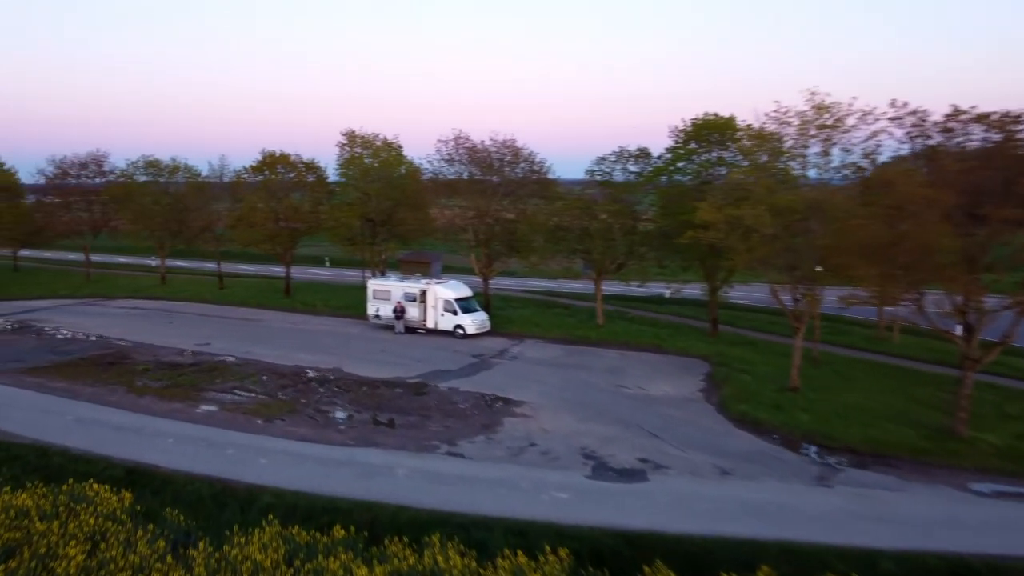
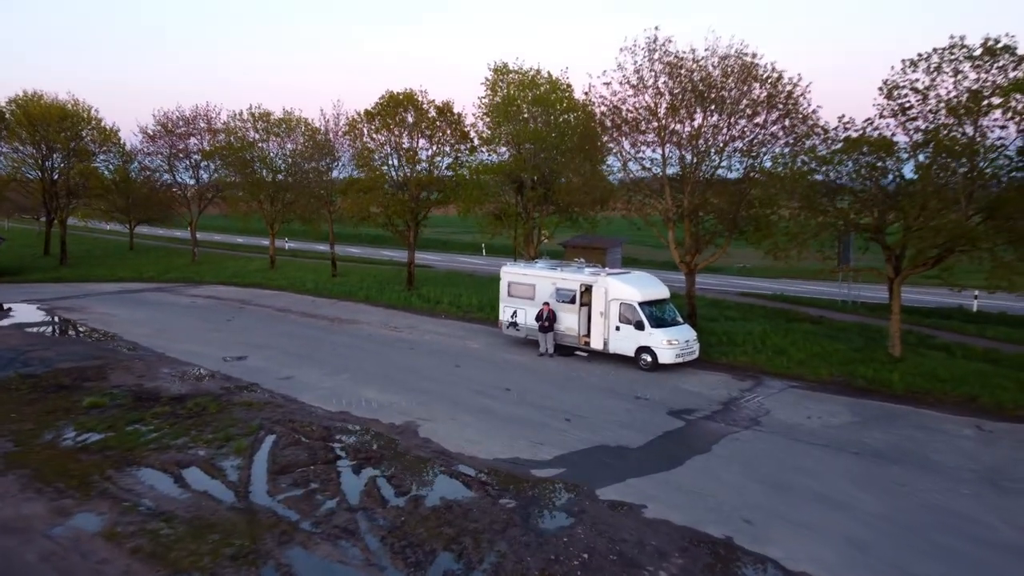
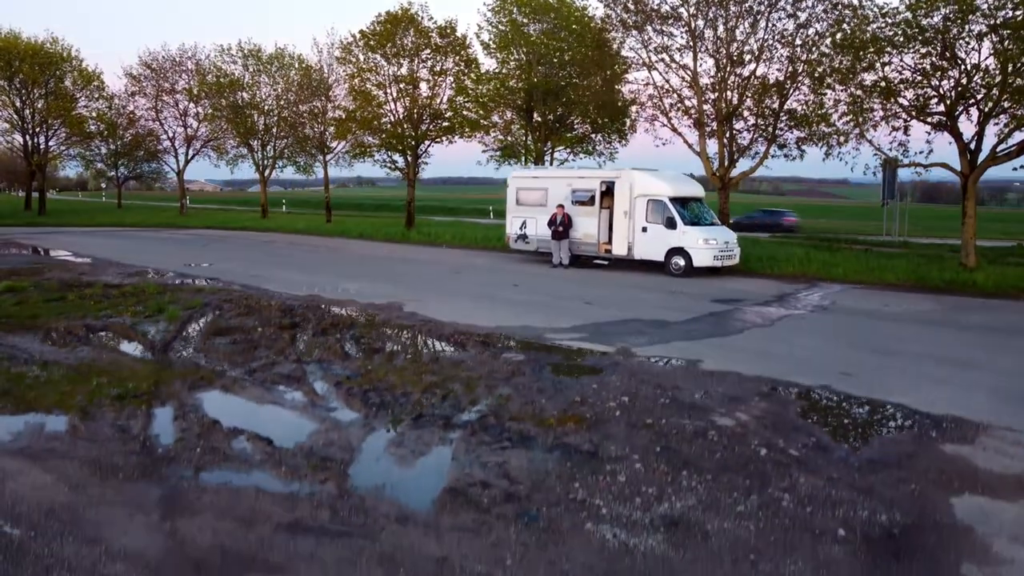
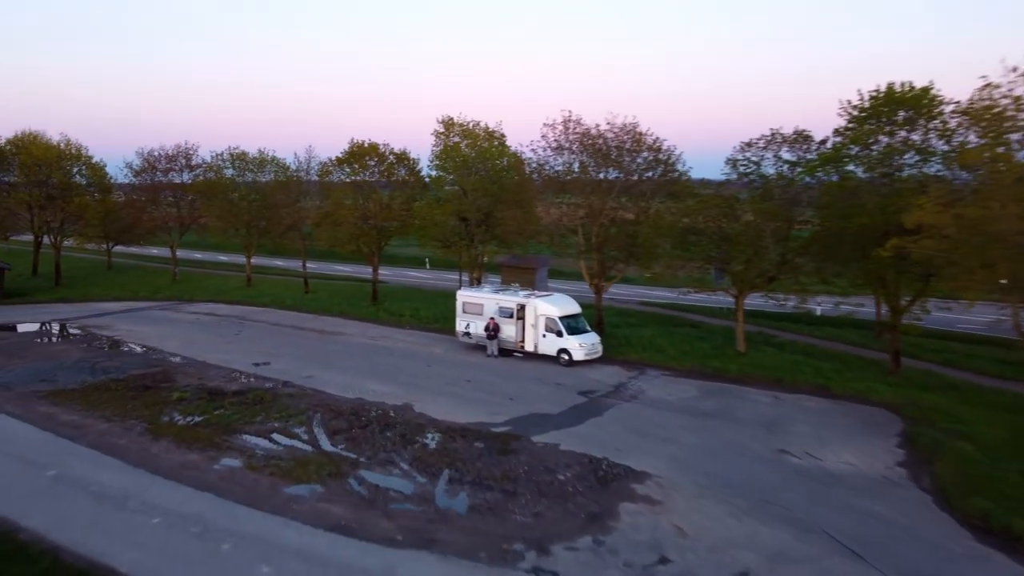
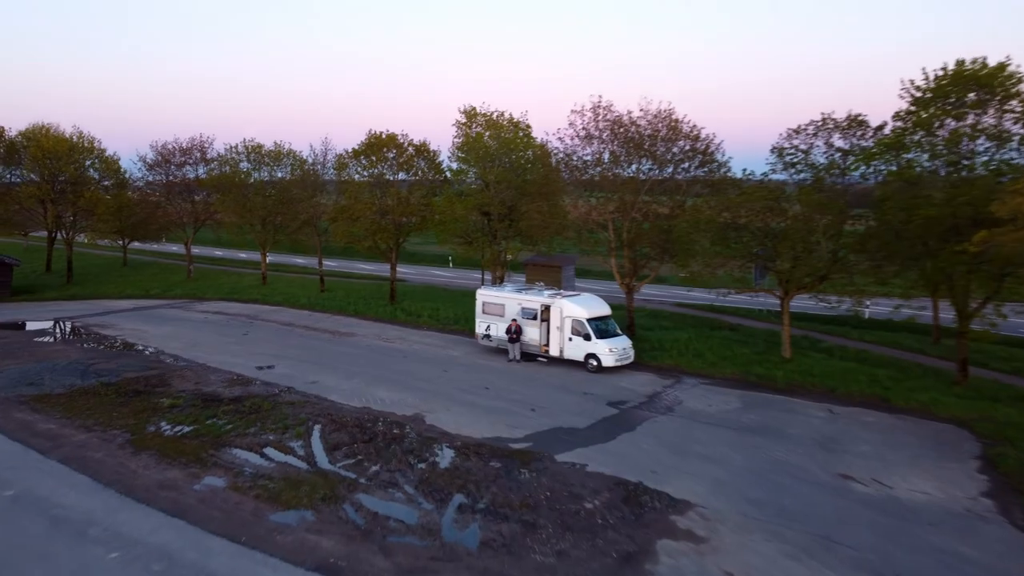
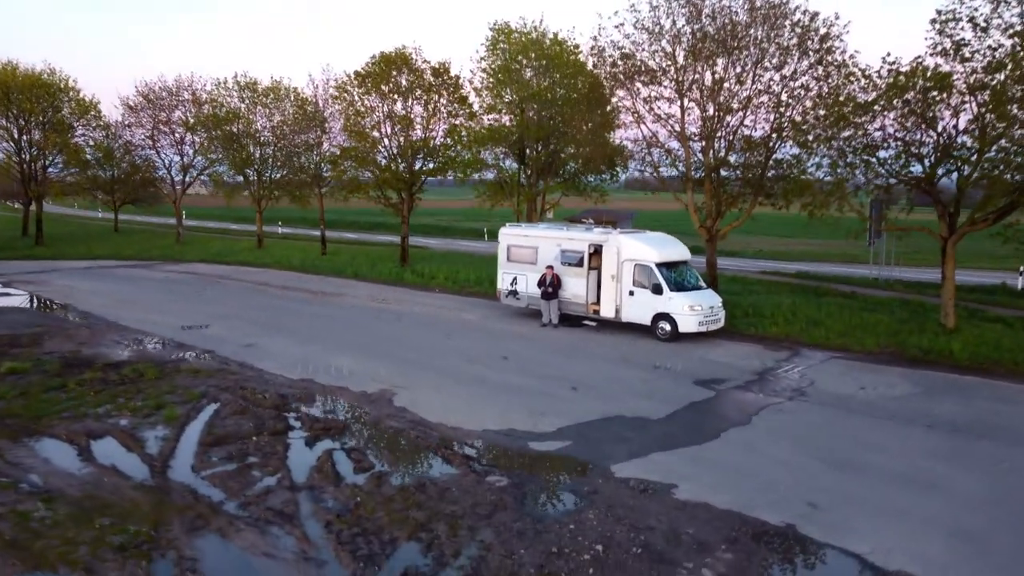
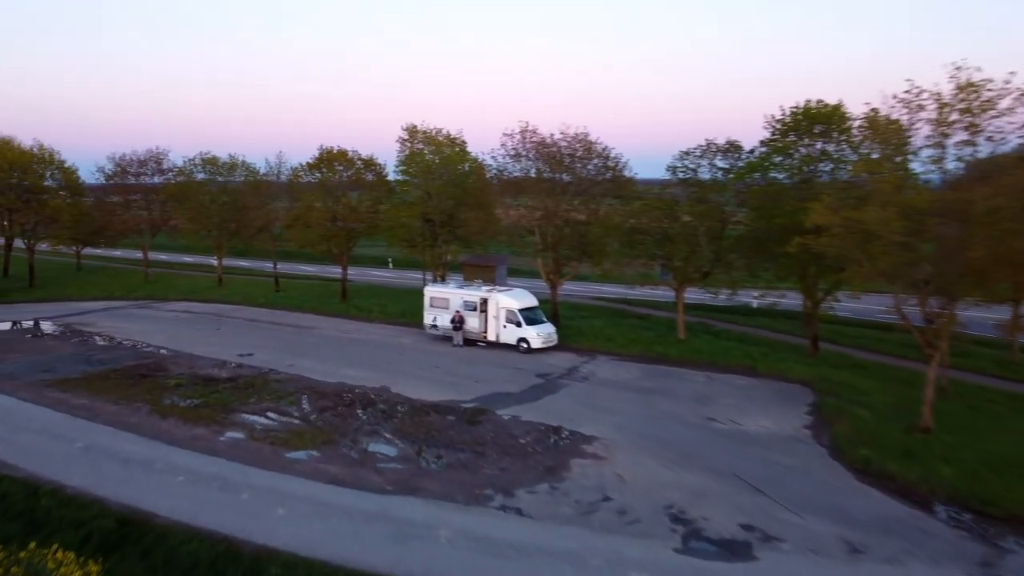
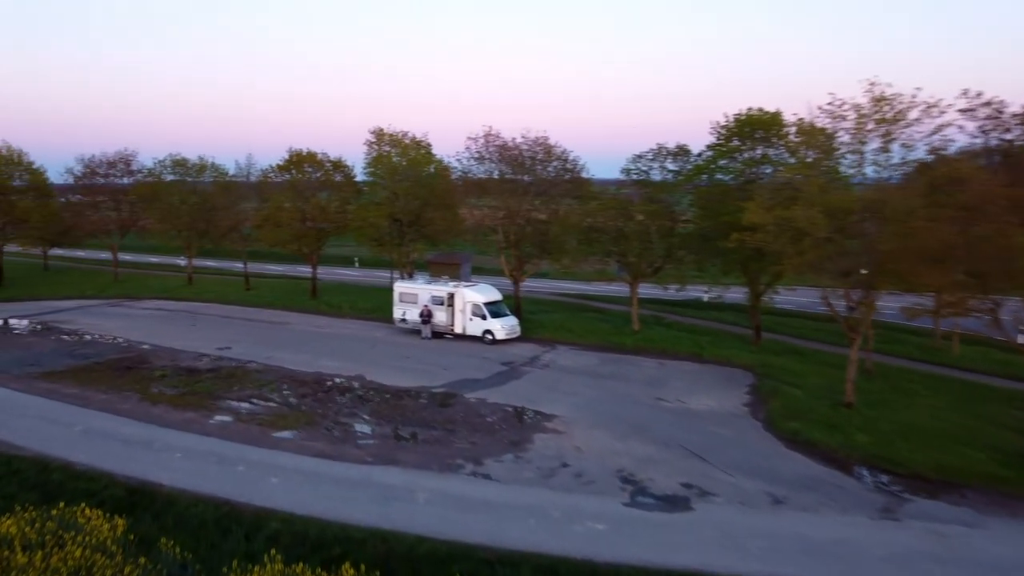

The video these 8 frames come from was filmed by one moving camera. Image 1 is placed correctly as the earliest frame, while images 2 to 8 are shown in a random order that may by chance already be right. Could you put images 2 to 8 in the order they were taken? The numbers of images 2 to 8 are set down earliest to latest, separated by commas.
8, 7, 4, 5, 2, 6, 3
